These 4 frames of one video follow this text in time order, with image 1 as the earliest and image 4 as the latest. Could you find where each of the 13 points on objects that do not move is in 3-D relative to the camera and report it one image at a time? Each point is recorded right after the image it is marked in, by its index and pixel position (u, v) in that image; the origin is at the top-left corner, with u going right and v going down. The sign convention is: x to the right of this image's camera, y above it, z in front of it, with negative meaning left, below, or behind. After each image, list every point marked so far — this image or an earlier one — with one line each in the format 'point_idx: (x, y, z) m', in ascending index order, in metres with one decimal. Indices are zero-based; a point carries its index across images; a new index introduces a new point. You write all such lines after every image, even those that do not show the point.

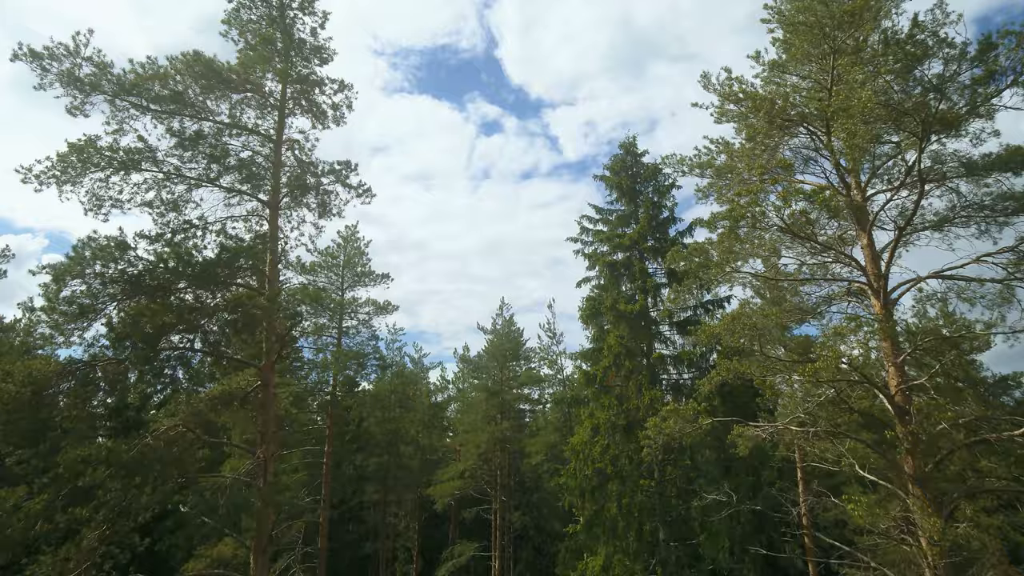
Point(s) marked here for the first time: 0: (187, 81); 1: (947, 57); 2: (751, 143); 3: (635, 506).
0: (-4.9, +3.1, +10.3) m
1: (+5.8, +3.1, +9.1) m
2: (+3.8, +2.3, +11.0) m
3: (+3.5, -6.2, +19.3) m
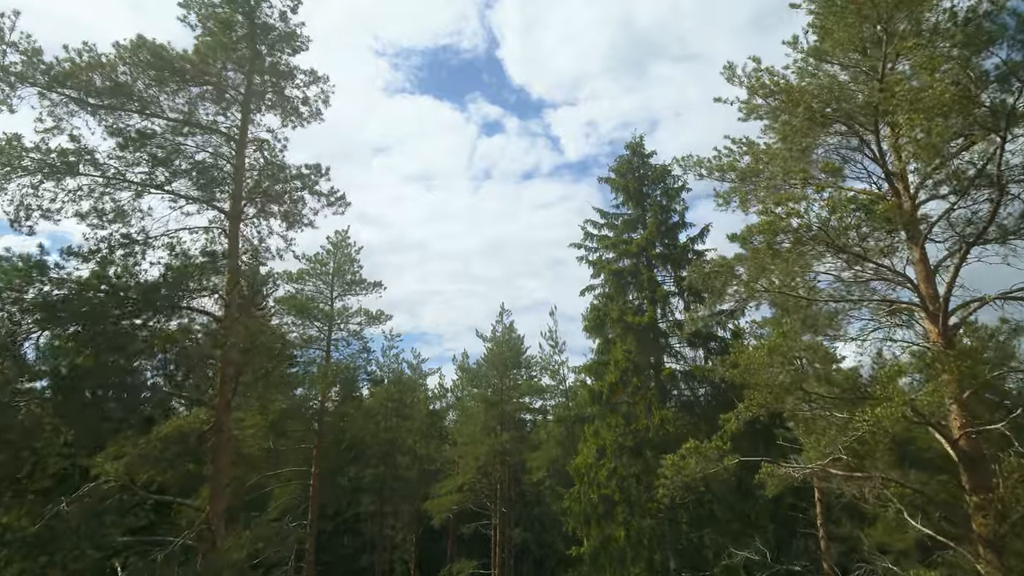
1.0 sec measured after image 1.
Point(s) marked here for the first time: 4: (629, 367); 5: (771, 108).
0: (-4.9, +2.8, +8.9) m
1: (+5.7, +2.8, +7.7) m
2: (+3.8, +2.0, +9.6) m
3: (+3.5, -6.5, +17.9) m
4: (+3.4, -2.3, +19.7) m
5: (+3.7, +2.5, +9.7) m
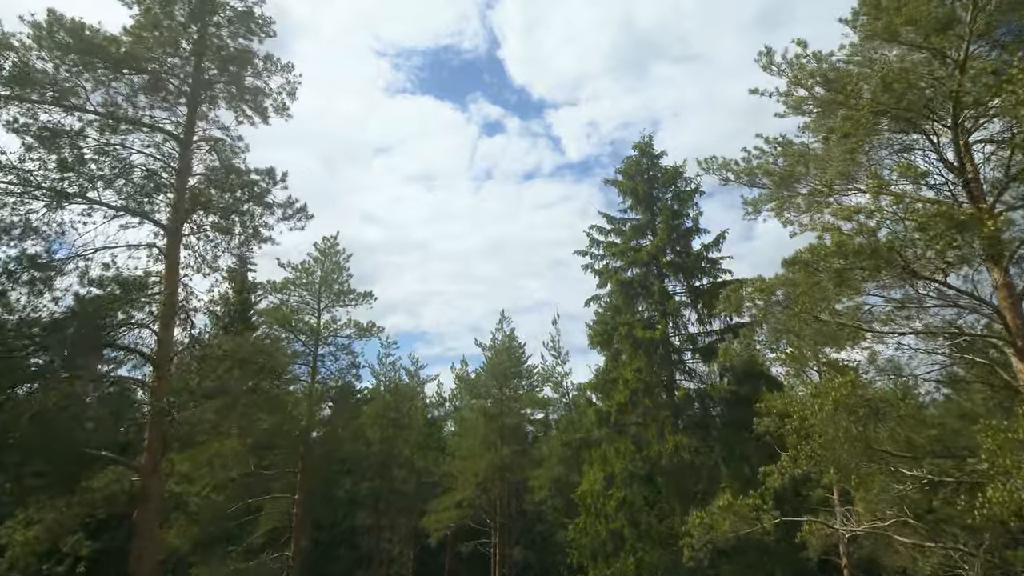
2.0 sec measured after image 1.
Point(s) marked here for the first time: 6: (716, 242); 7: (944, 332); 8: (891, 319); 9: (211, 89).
0: (-5.0, +2.5, +7.4) m
1: (+5.7, +2.4, +6.1) m
2: (+3.8, +1.7, +8.0) m
3: (+3.5, -6.8, +16.3) m
4: (+3.4, -2.6, +18.1) m
5: (+3.7, +2.2, +8.1) m
6: (+5.9, +1.3, +19.8) m
7: (+5.2, -0.6, +8.1) m
8: (+4.5, -0.4, +8.1) m
9: (-3.7, +2.5, +8.4) m
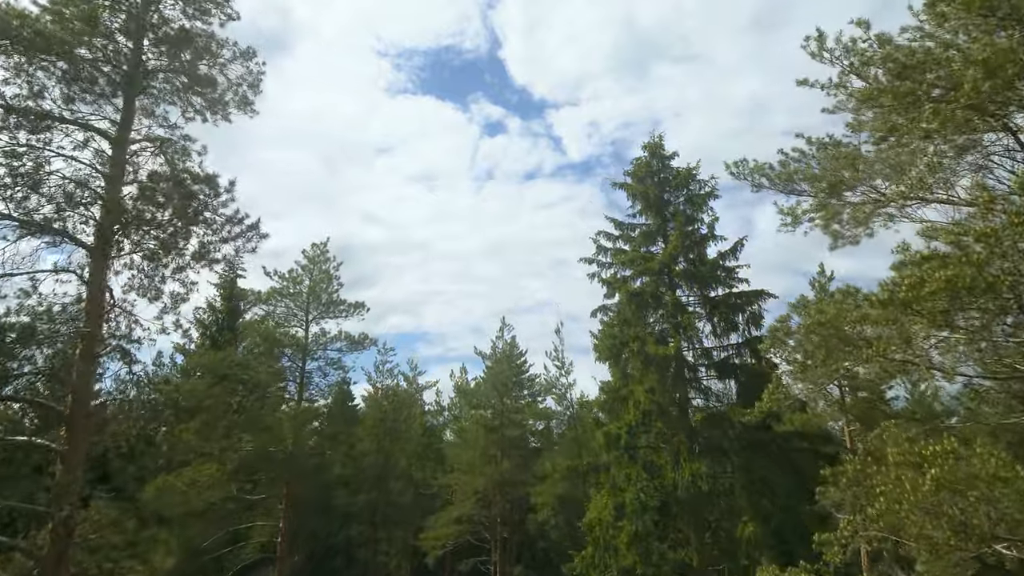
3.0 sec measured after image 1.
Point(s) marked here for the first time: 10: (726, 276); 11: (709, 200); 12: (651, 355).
0: (-4.9, +2.2, +6.0) m
1: (+5.7, +2.1, +4.7) m
2: (+3.8, +1.4, +6.6) m
3: (+3.5, -7.1, +14.9) m
4: (+3.4, -2.9, +16.7) m
5: (+3.7, +1.9, +6.7) m
6: (+5.9, +1.0, +18.3) m
7: (+5.2, -0.9, +6.7) m
8: (+4.5, -0.7, +6.7) m
9: (-3.7, +2.2, +7.1) m
10: (+5.9, +0.3, +19.0) m
11: (+5.6, +2.5, +19.6) m
12: (+3.5, -1.7, +17.2) m
